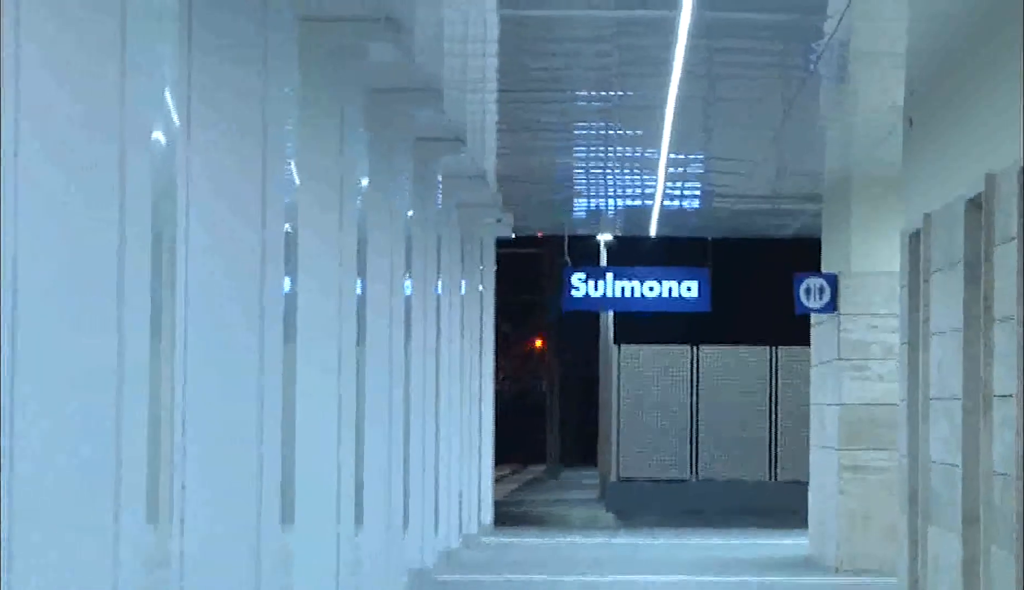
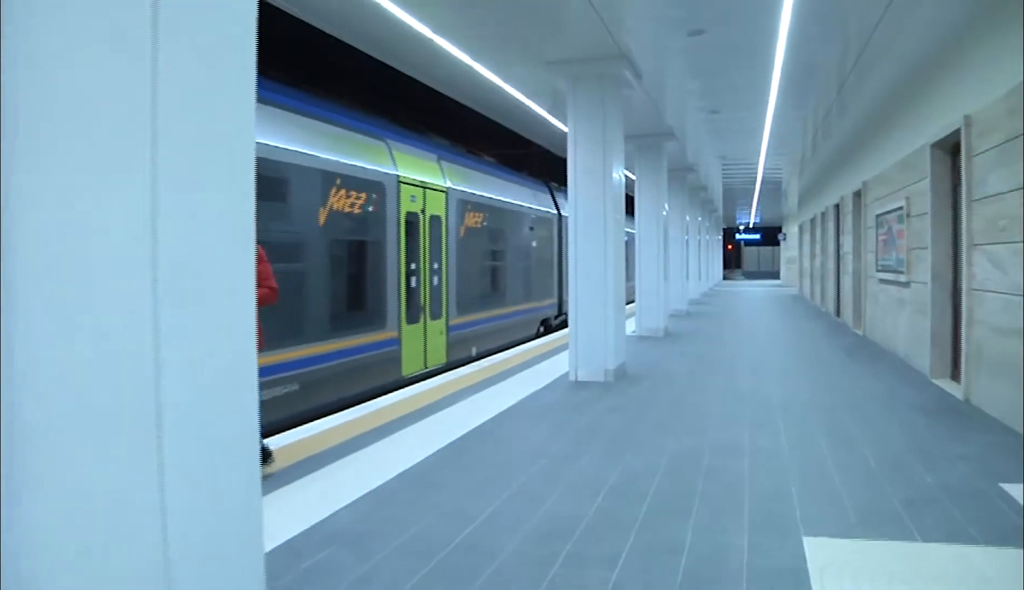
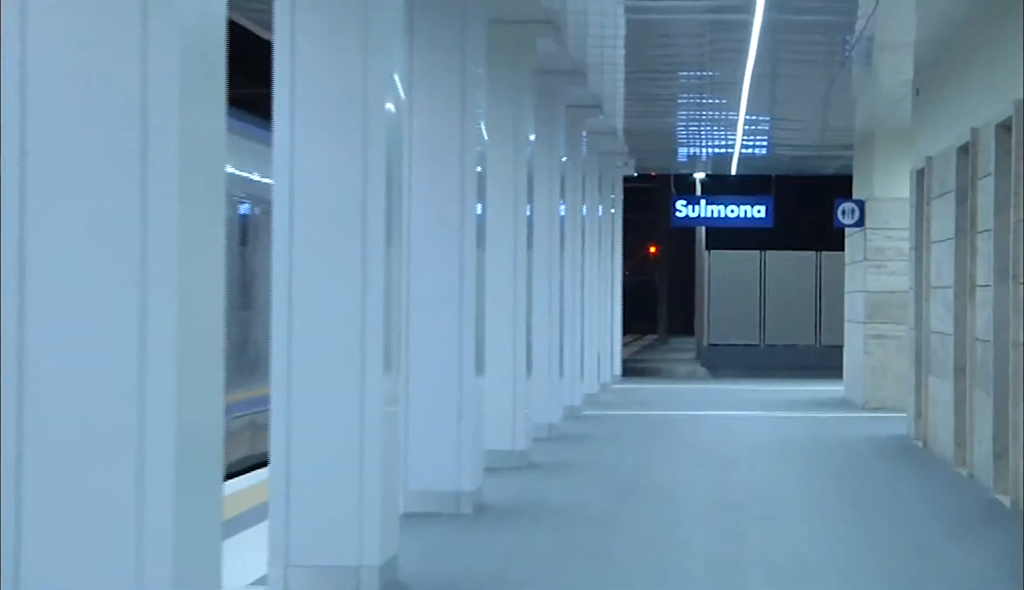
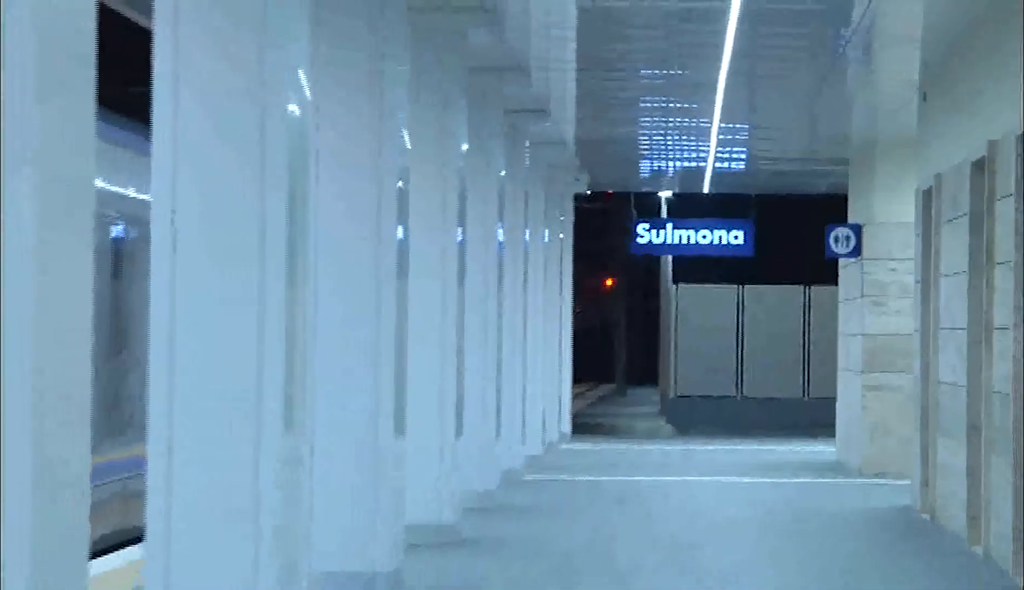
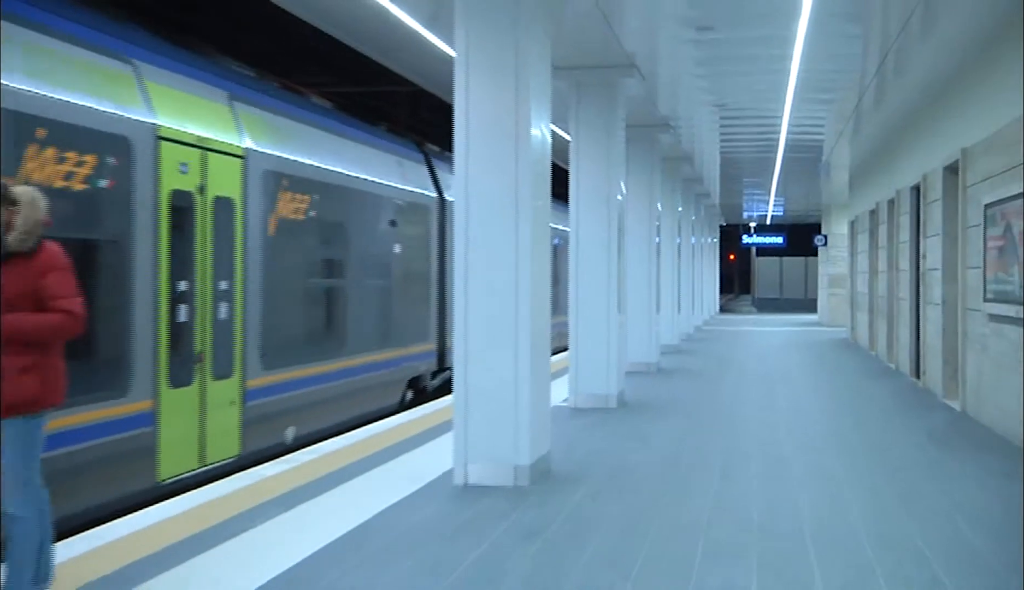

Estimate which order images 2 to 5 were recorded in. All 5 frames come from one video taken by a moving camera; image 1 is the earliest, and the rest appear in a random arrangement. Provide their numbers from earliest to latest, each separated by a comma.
4, 3, 5, 2
